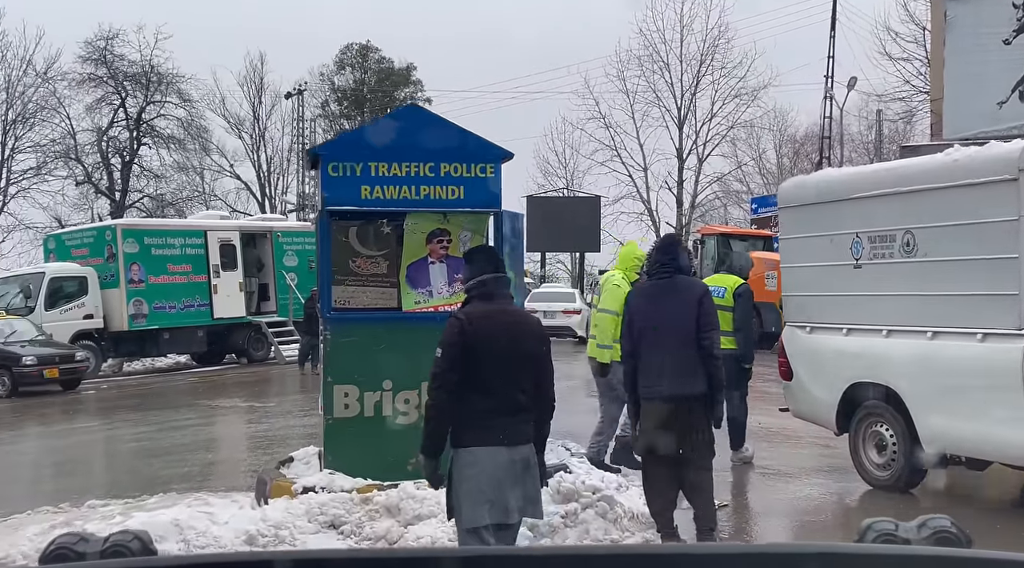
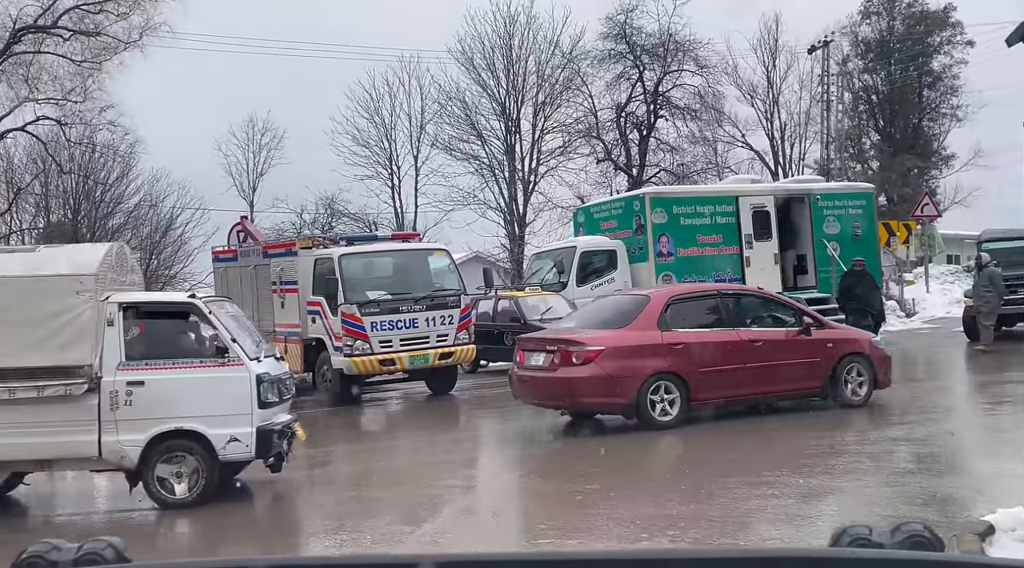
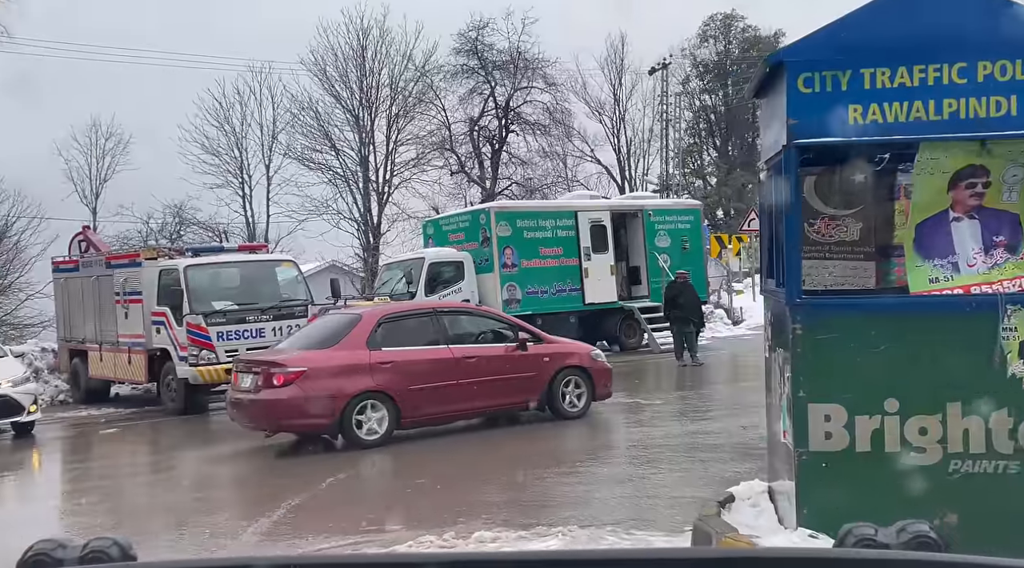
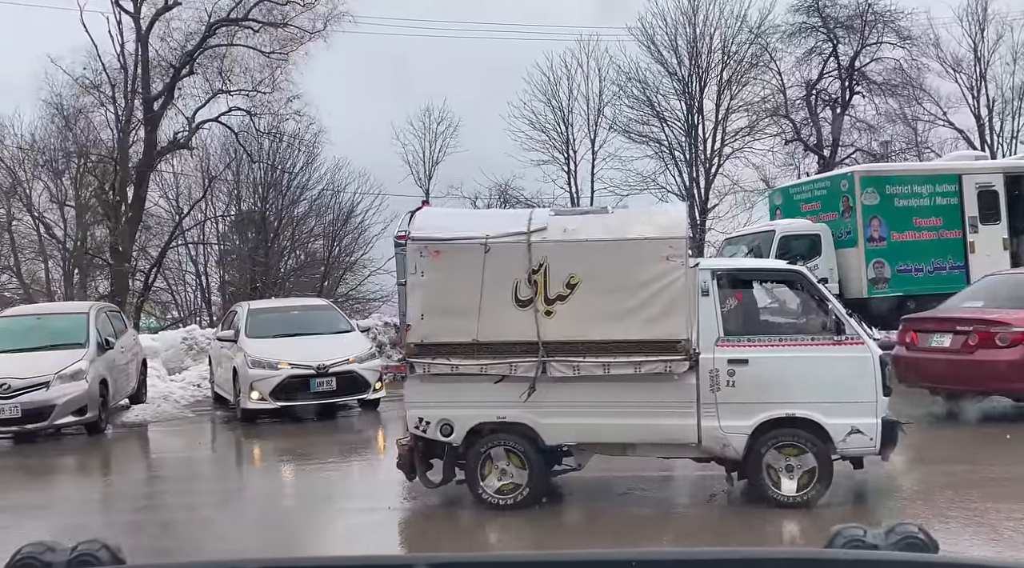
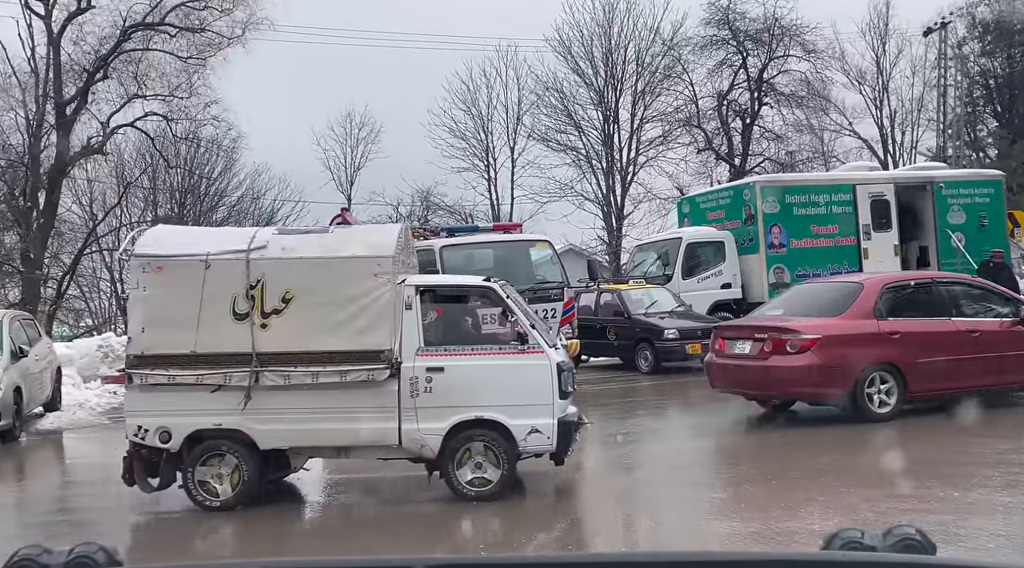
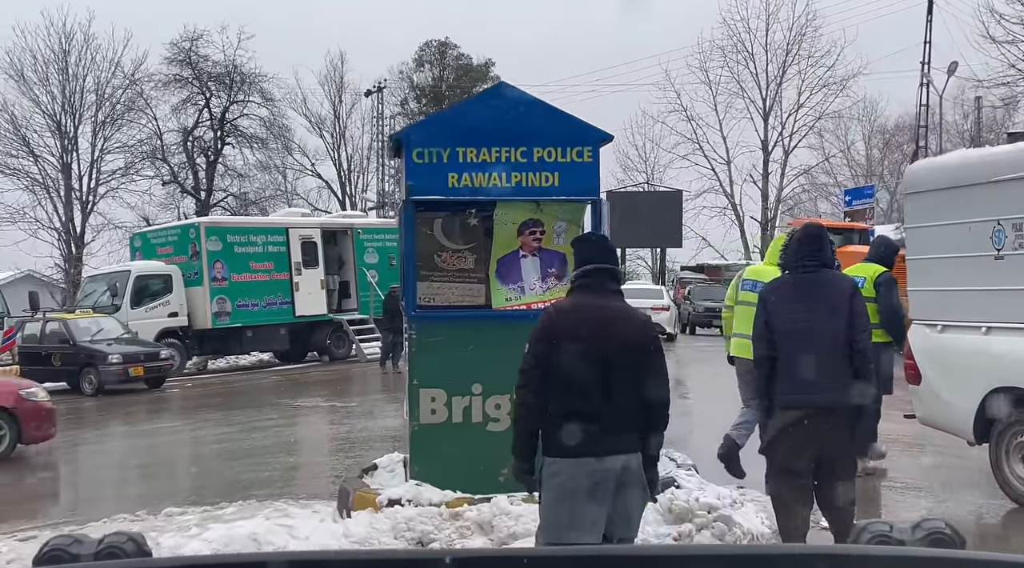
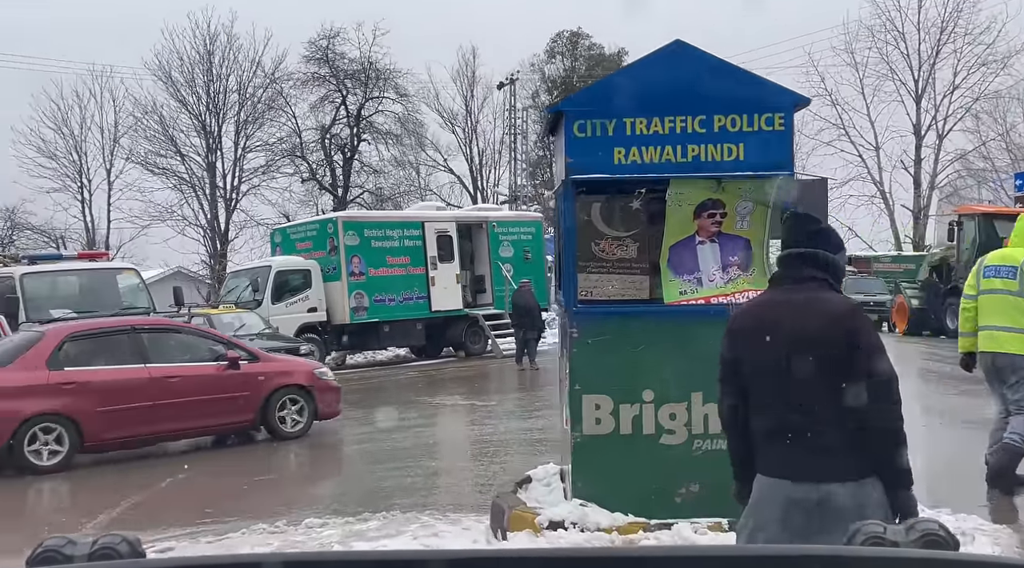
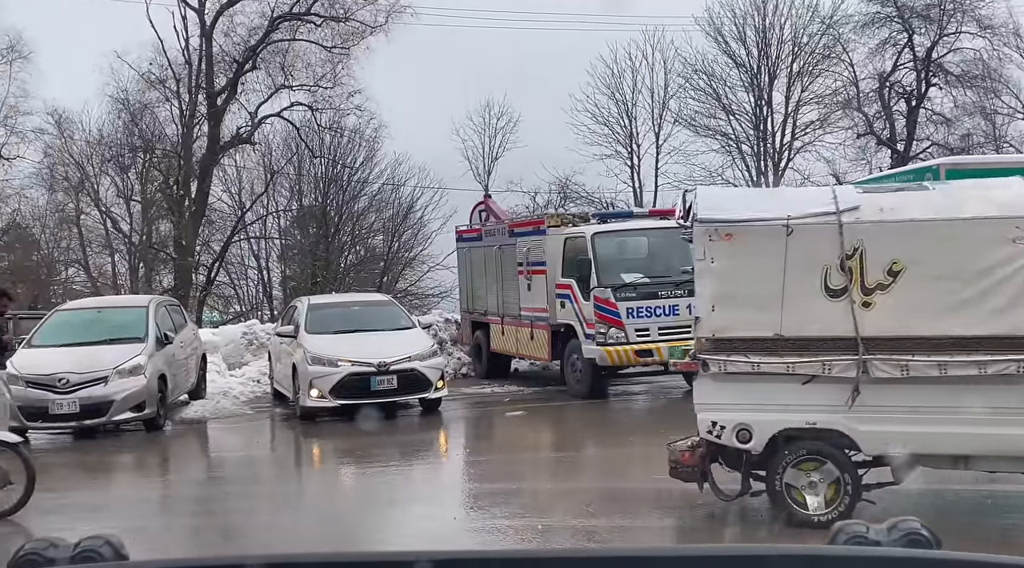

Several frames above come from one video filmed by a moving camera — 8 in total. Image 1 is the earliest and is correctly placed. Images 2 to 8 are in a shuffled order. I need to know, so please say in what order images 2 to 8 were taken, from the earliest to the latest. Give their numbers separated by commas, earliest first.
6, 7, 3, 2, 5, 4, 8
